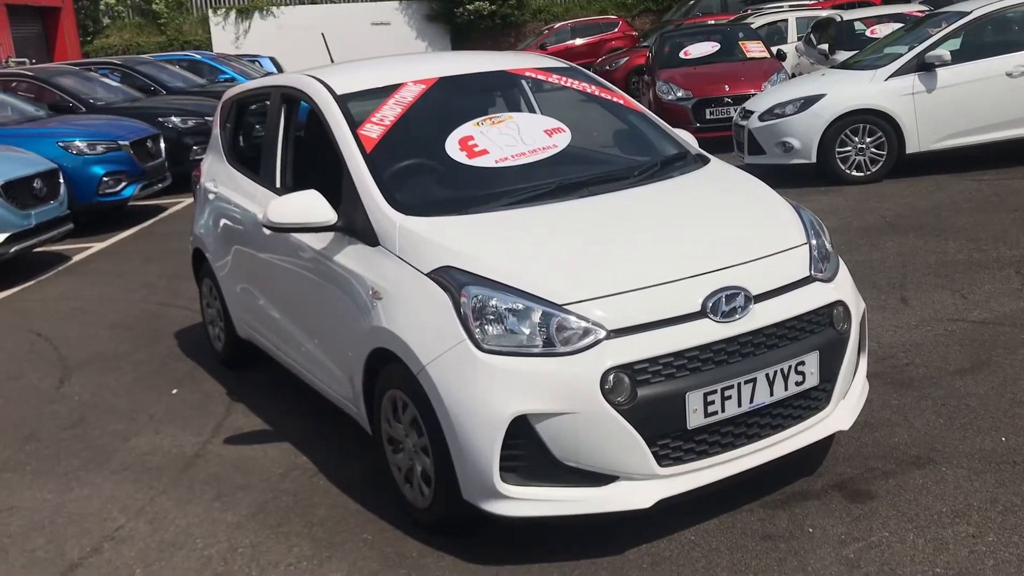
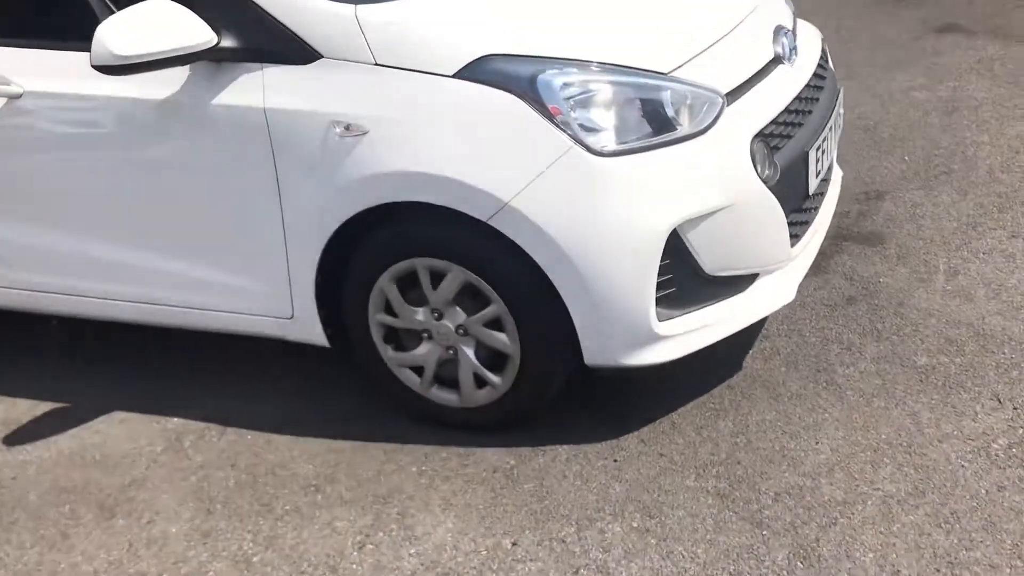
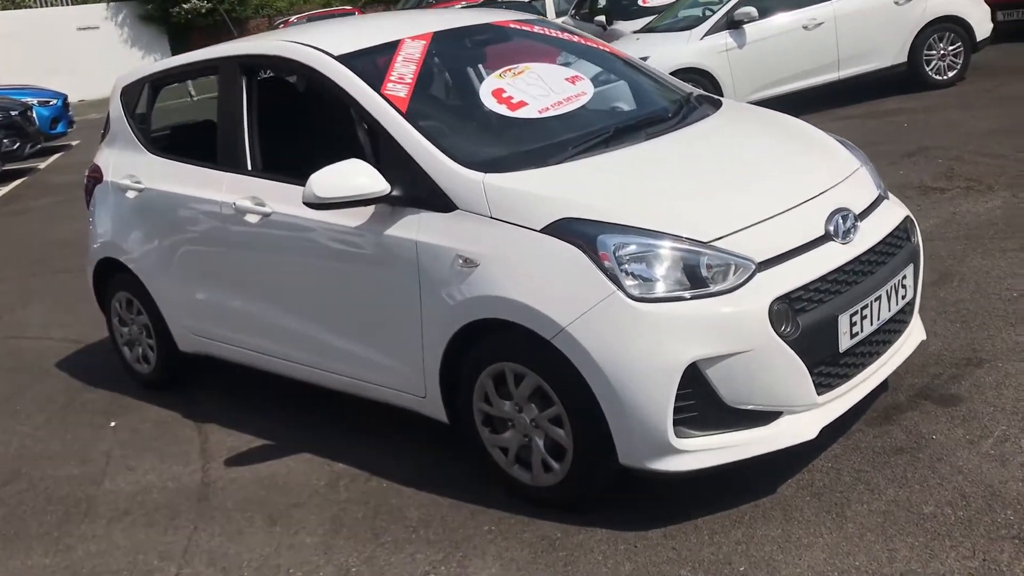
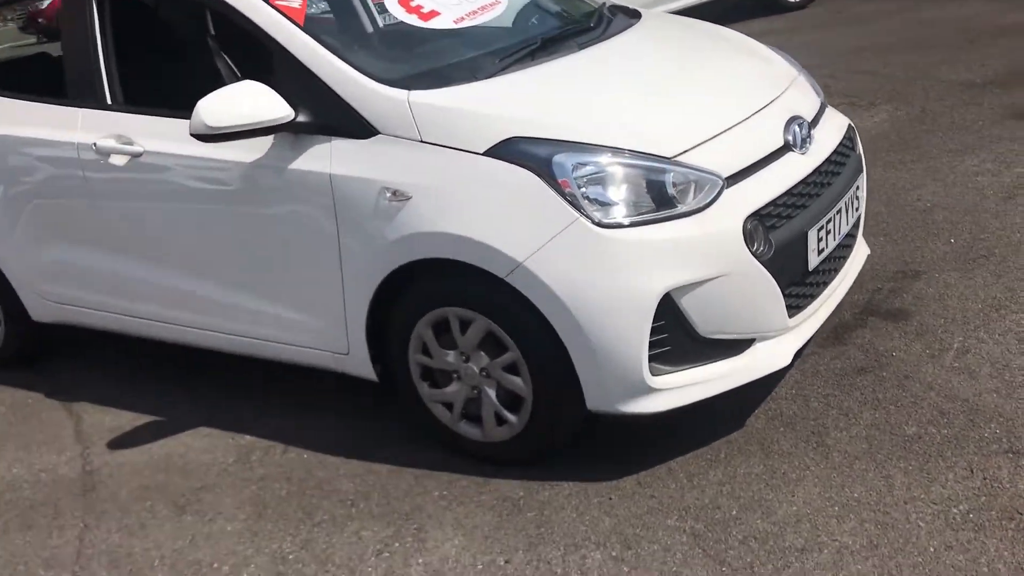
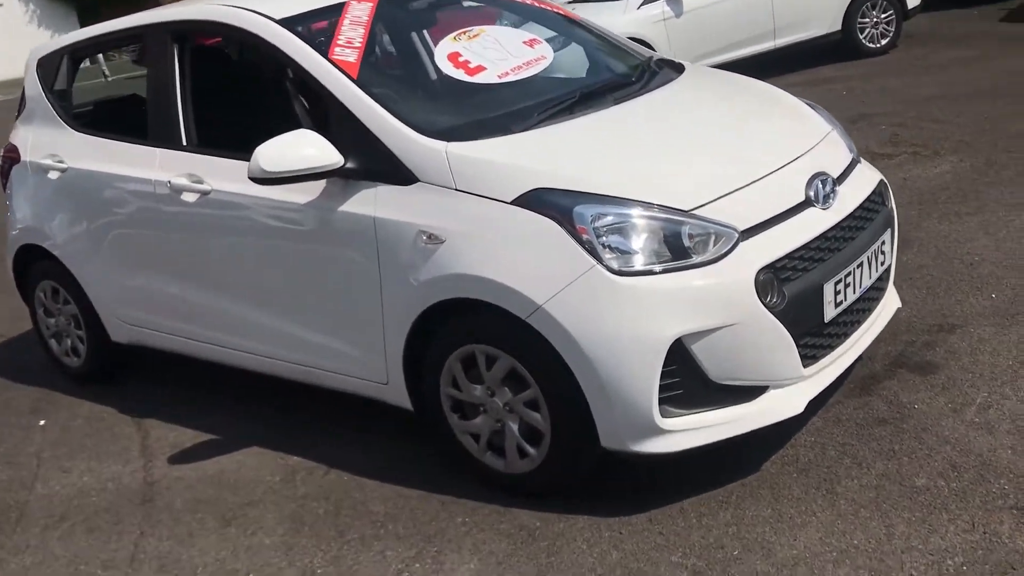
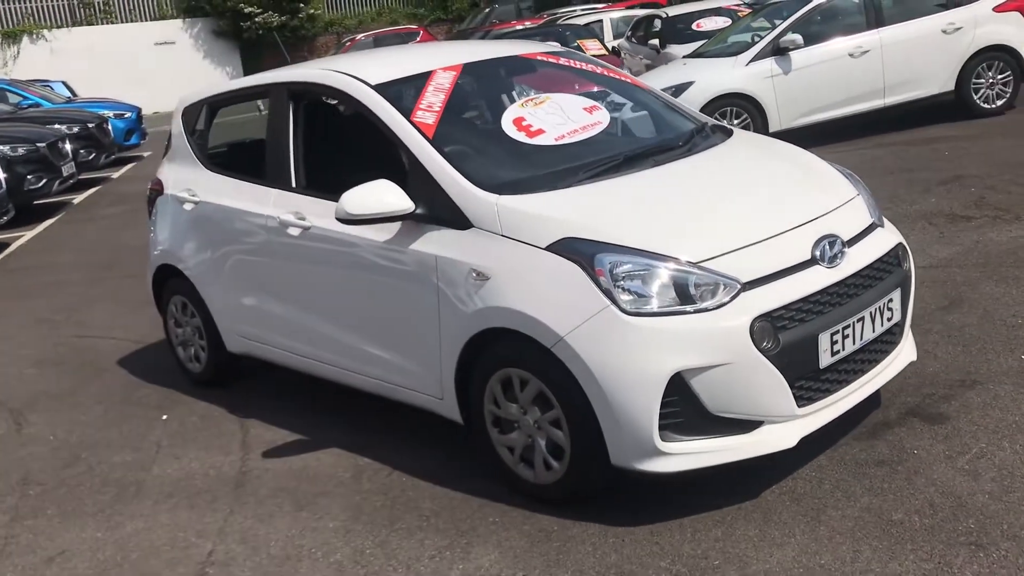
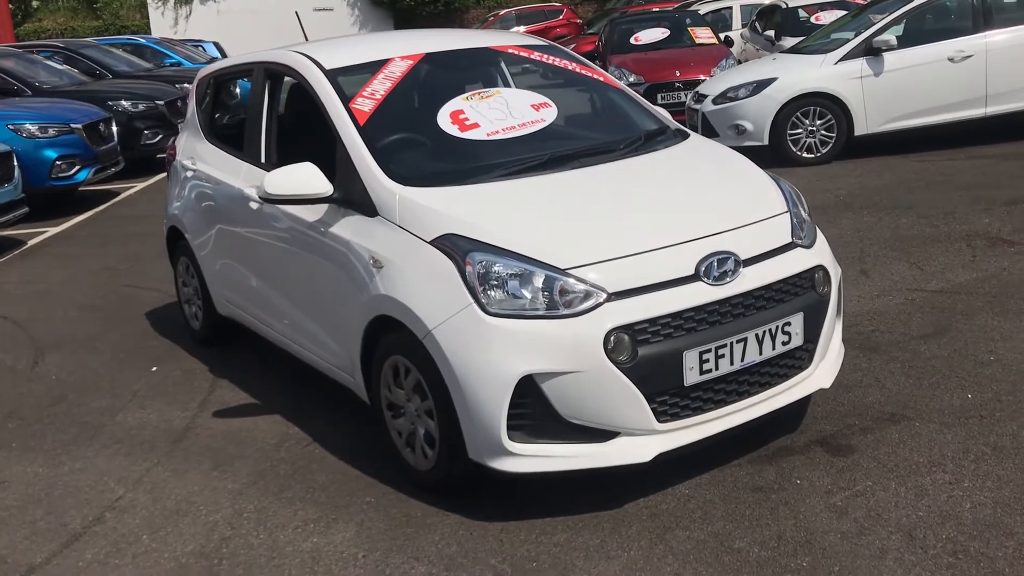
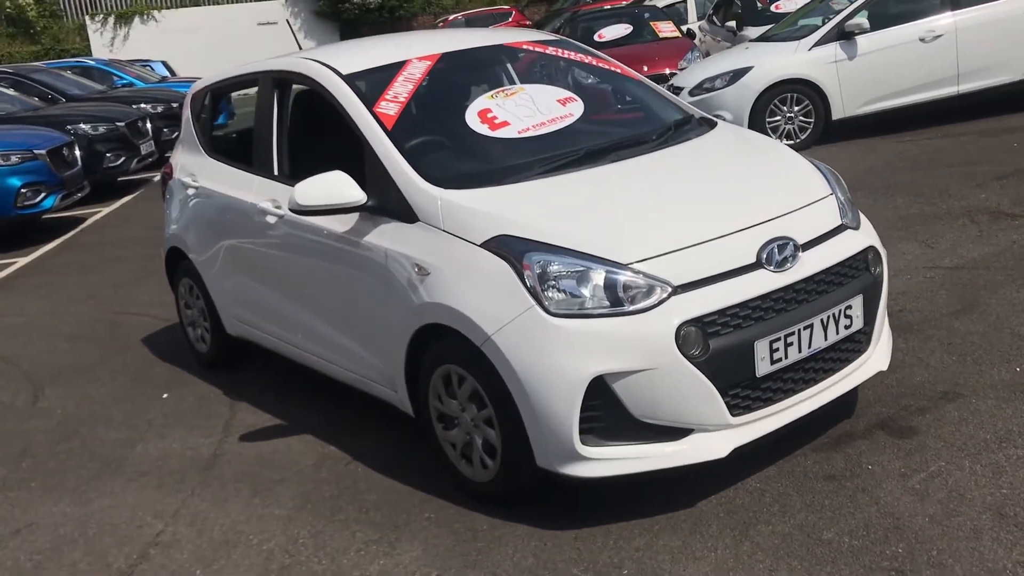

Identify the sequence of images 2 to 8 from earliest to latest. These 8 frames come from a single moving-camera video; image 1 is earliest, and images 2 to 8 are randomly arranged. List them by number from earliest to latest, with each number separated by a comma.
7, 8, 6, 3, 5, 4, 2
